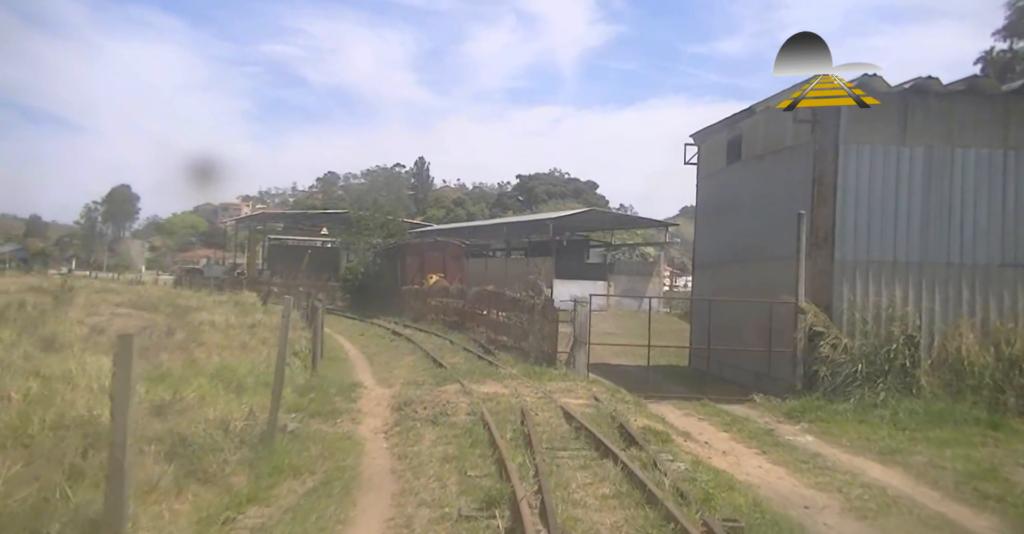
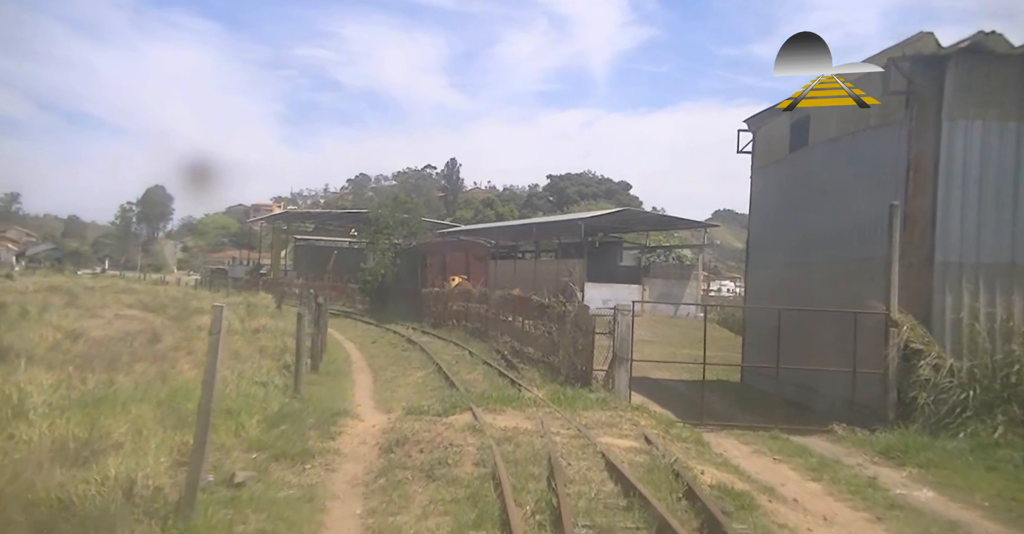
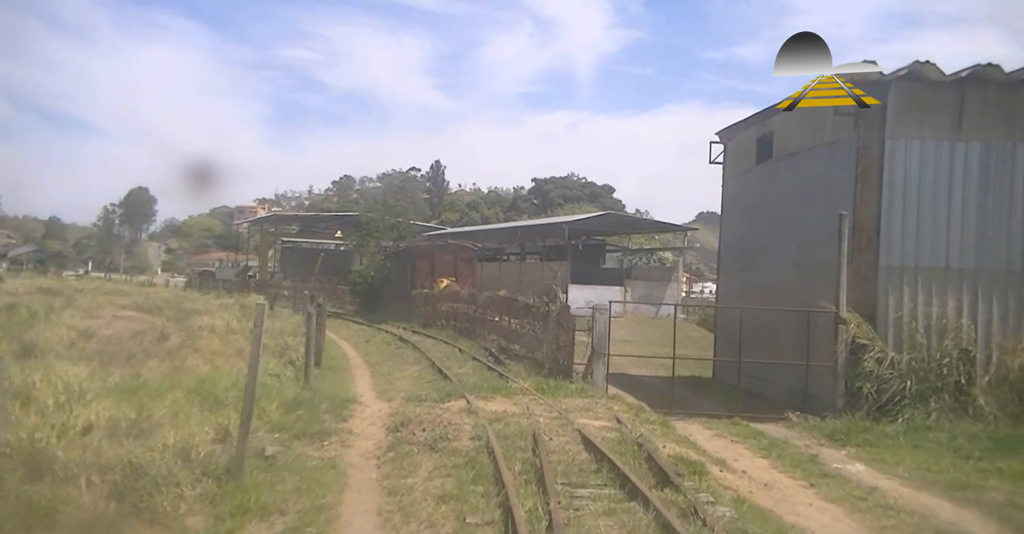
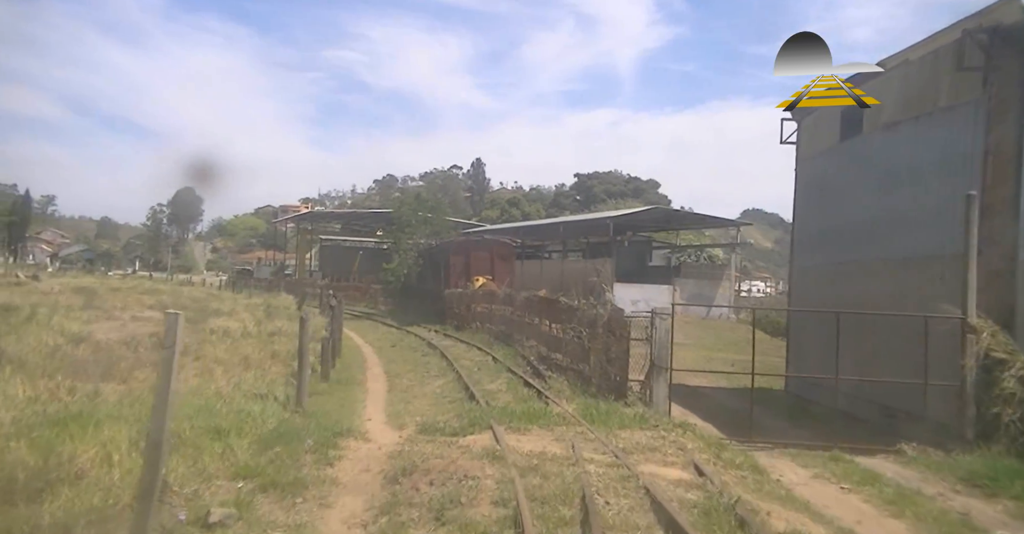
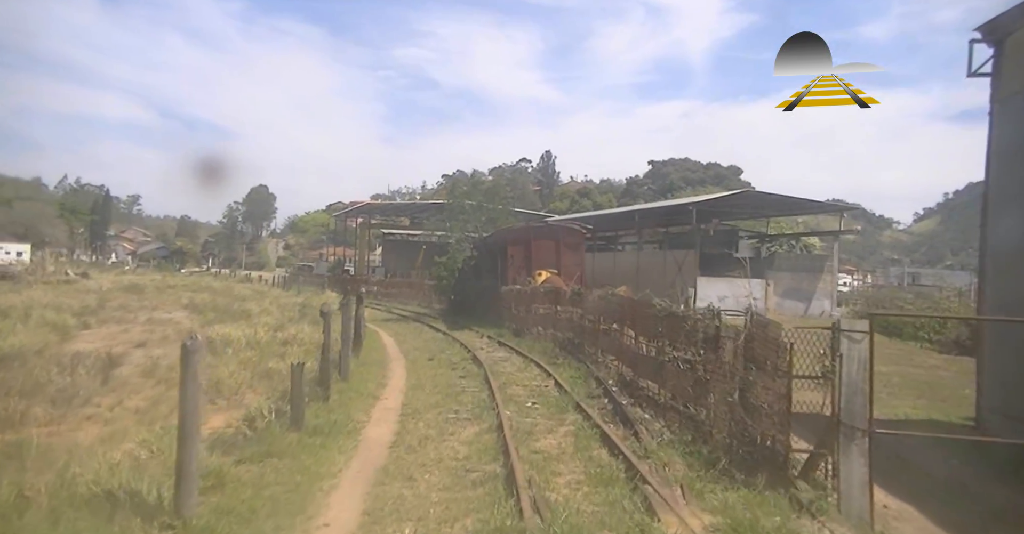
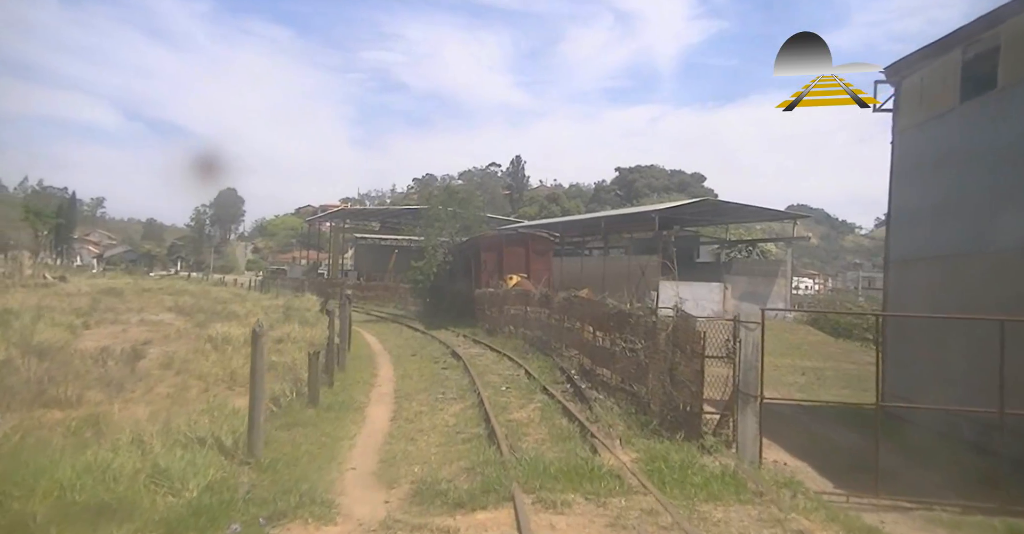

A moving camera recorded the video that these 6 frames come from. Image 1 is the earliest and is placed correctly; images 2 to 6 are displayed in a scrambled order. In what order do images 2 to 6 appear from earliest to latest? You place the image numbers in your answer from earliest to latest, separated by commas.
3, 2, 4, 6, 5
